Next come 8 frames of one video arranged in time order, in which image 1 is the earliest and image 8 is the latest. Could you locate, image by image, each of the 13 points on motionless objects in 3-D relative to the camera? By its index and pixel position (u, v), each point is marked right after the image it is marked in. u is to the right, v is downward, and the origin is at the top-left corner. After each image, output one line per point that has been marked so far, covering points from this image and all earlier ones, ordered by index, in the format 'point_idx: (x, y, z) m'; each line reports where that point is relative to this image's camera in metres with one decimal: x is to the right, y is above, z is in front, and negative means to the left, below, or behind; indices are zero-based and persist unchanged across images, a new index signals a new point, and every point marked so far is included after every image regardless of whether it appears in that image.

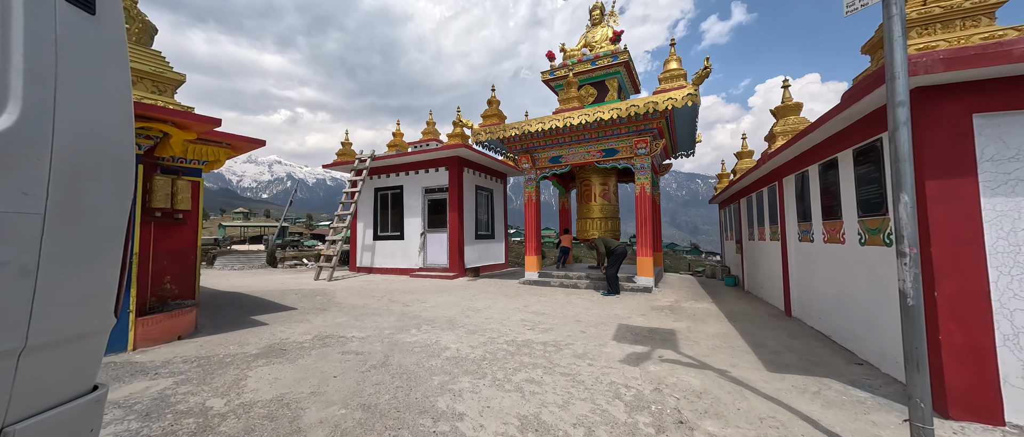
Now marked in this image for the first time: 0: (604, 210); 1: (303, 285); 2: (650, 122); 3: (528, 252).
0: (+2.6, +0.3, +10.2) m
1: (-4.9, -1.6, +8.4) m
2: (+3.2, +2.2, +8.3) m
3: (+0.5, -0.9, +10.0) m
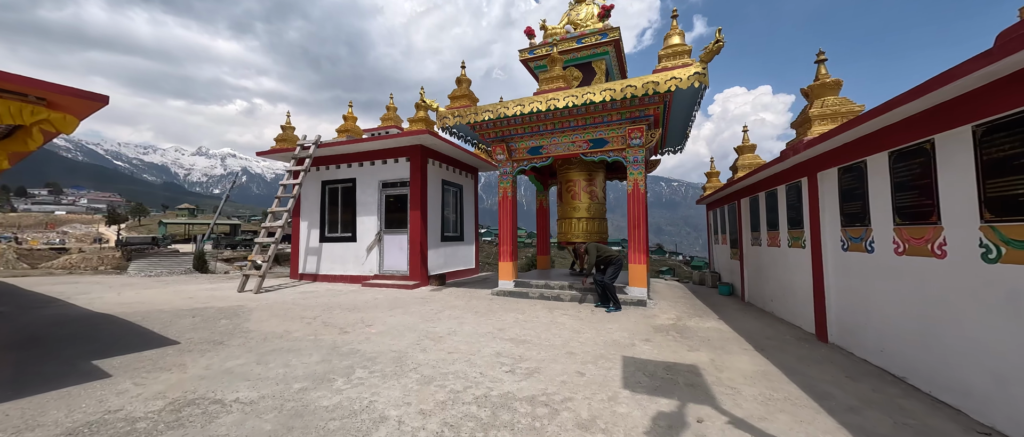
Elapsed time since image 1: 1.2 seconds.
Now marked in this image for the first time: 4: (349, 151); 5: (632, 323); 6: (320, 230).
0: (+1.9, +0.2, +9.0) m
1: (-5.4, -1.5, +6.6) m
2: (+2.7, +2.2, +7.2) m
3: (-0.2, -0.9, +8.6) m
4: (-4.5, +1.9, +10.1) m
5: (+1.9, -1.7, +5.8) m
6: (-5.5, -0.3, +10.4) m
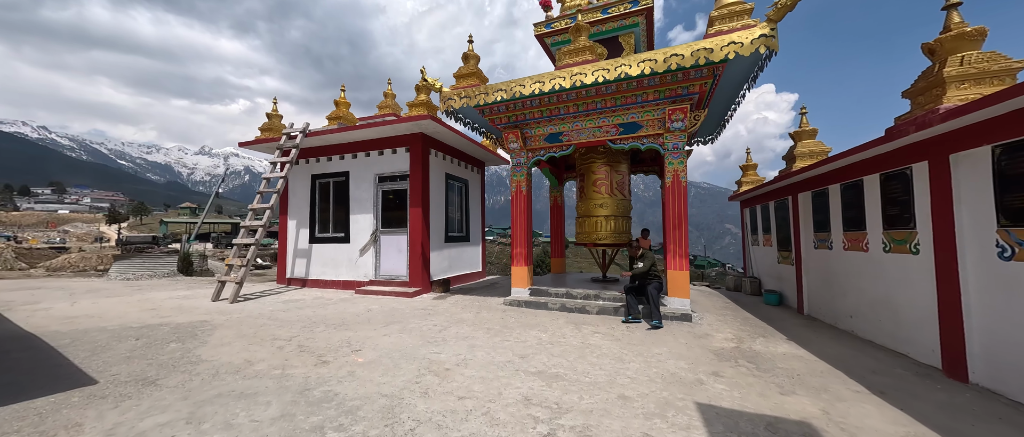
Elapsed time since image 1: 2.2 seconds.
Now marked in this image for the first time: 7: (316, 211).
0: (+2.2, +0.3, +7.9) m
1: (-5.1, -1.5, +5.5) m
2: (+3.0, +2.2, +6.0) m
3: (+0.1, -0.9, +7.5) m
4: (-4.2, +1.9, +8.9) m
5: (+2.2, -1.6, +4.6) m
6: (-5.2, -0.3, +9.3) m
7: (-5.0, +0.2, +9.3) m
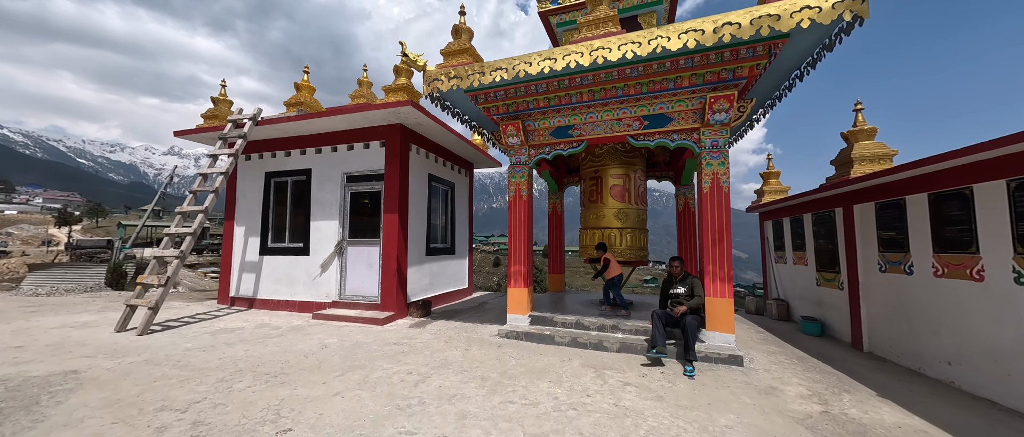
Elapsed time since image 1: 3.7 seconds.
0: (+2.2, +0.1, +6.6) m
1: (-5.1, -1.6, +3.8) m
2: (+3.1, +2.0, +4.8) m
3: (0.0, -1.1, +6.1) m
4: (-4.3, +1.8, +7.4) m
5: (+2.3, -1.8, +3.3) m
6: (-5.3, -0.4, +7.7) m
7: (-5.2, 0.0, +7.7) m
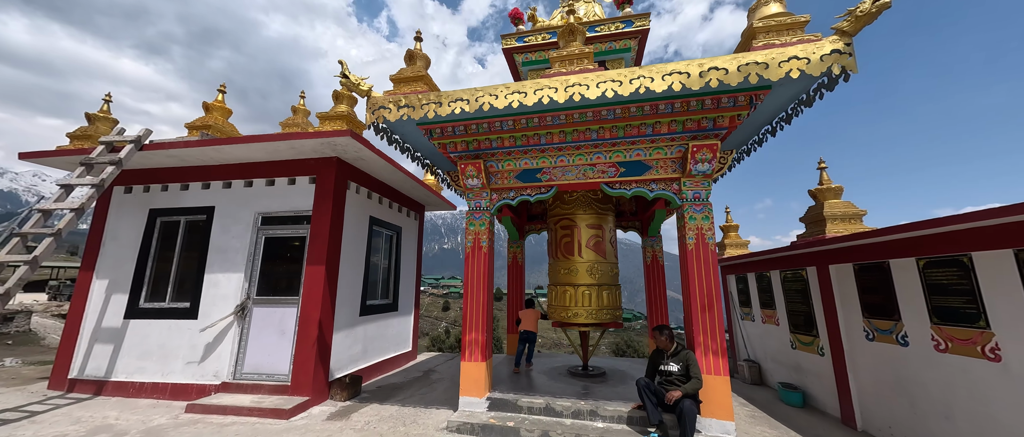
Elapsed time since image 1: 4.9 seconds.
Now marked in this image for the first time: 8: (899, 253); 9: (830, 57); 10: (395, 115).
0: (+1.4, -0.9, +5.9) m
1: (-5.3, -1.9, +2.0) m
2: (+2.6, +1.3, +4.5) m
3: (-0.6, -1.9, +5.0) m
4: (-5.0, +1.0, +6.0) m
5: (+2.0, -2.3, +2.5) m
6: (-6.1, -1.2, +5.8) m
7: (-5.9, -0.8, +5.9) m
8: (+4.6, -0.4, +4.3) m
9: (+3.2, +1.6, +3.7) m
10: (-1.6, +1.4, +4.9) m
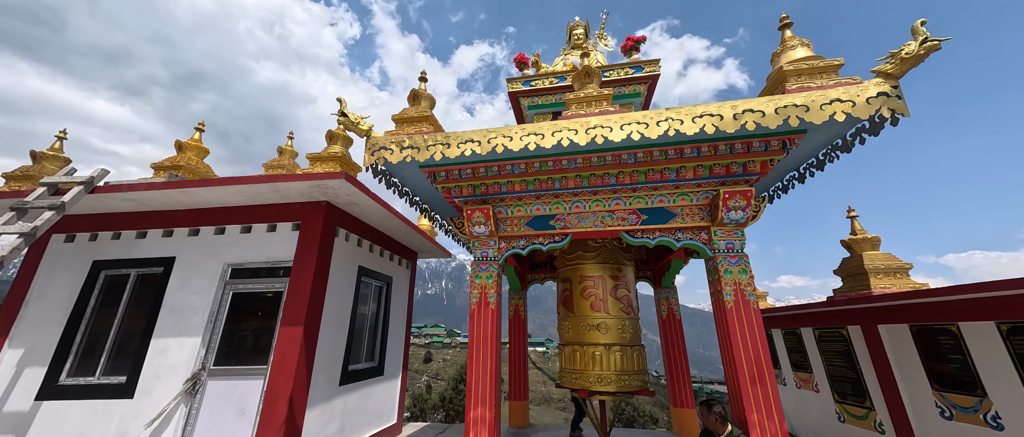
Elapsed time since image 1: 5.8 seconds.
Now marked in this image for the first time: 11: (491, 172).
0: (+1.6, -1.6, +5.2) m
1: (-5.0, -2.1, +0.9) m
2: (+2.8, +0.7, +4.1) m
3: (-0.4, -2.5, +4.1) m
4: (-4.9, +0.2, +5.3) m
5: (+2.3, -2.7, +1.6) m
6: (-6.0, -1.9, +4.8) m
7: (-5.8, -1.5, +4.9) m
8: (+4.8, -1.0, +3.8) m
9: (+3.4, +1.1, +3.4) m
10: (-1.4, +0.7, +4.3) m
11: (-0.3, +0.6, +4.6) m
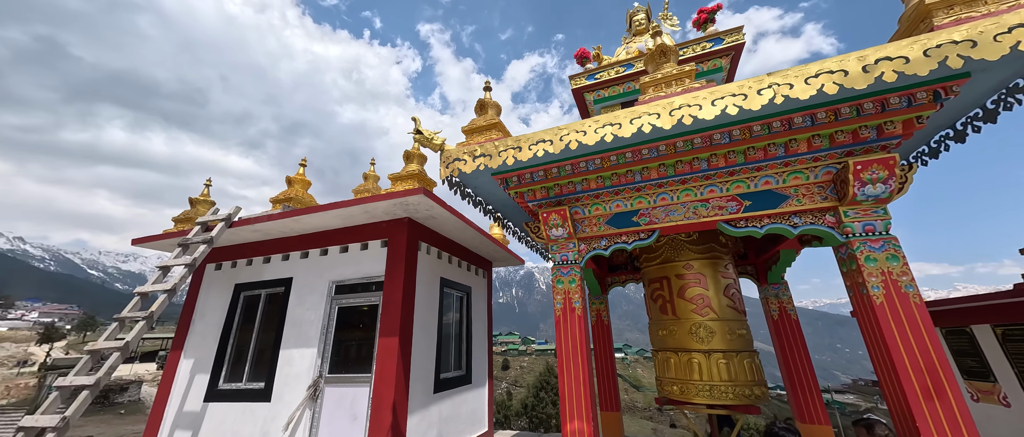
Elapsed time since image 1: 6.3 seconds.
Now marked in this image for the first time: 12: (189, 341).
0: (+2.8, -1.5, +4.7) m
1: (-4.5, -2.5, +1.6) m
2: (+3.6, +0.9, +3.4) m
3: (+0.7, -2.5, +3.9) m
4: (-3.7, -0.2, +6.0) m
5: (+2.9, -2.4, +1.0) m
6: (-4.7, -2.4, +5.6) m
7: (-4.5, -2.0, +5.8) m
8: (+5.6, -0.6, +2.7) m
9: (+4.0, +1.4, +2.6) m
10: (-0.5, +0.6, +4.4) m
11: (+0.7, +0.6, +4.5) m
12: (-5.4, -2.0, +6.0) m
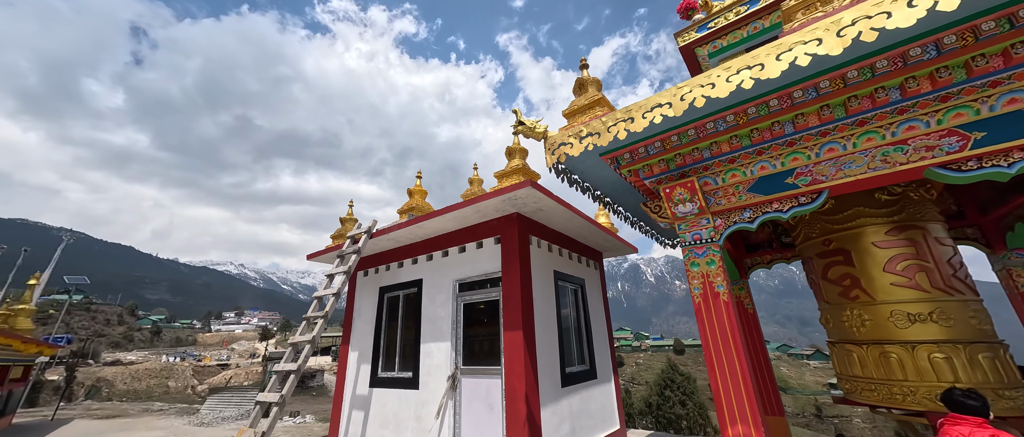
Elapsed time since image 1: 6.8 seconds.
0: (+4.2, -0.9, +3.4) m
1: (-3.5, -2.8, +2.5) m
2: (+4.4, +1.5, +2.0) m
3: (+2.1, -2.2, +3.3) m
4: (-1.8, -0.3, +6.5) m
5: (+3.4, -2.0, -0.1) m
6: (-2.5, -2.6, +6.4) m
7: (-2.4, -2.2, +6.5) m
8: (+6.3, +0.2, +0.8) m
9: (+4.5, +2.0, +1.1) m
10: (+0.8, +0.8, +4.1) m
11: (+1.9, +0.9, +3.9) m
12: (-3.1, -2.3, +7.0) m
